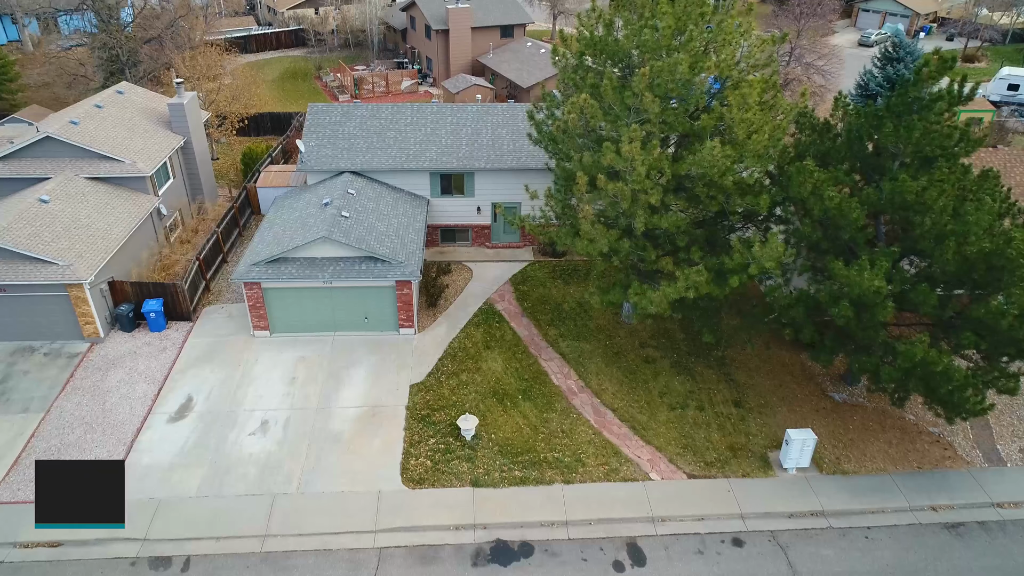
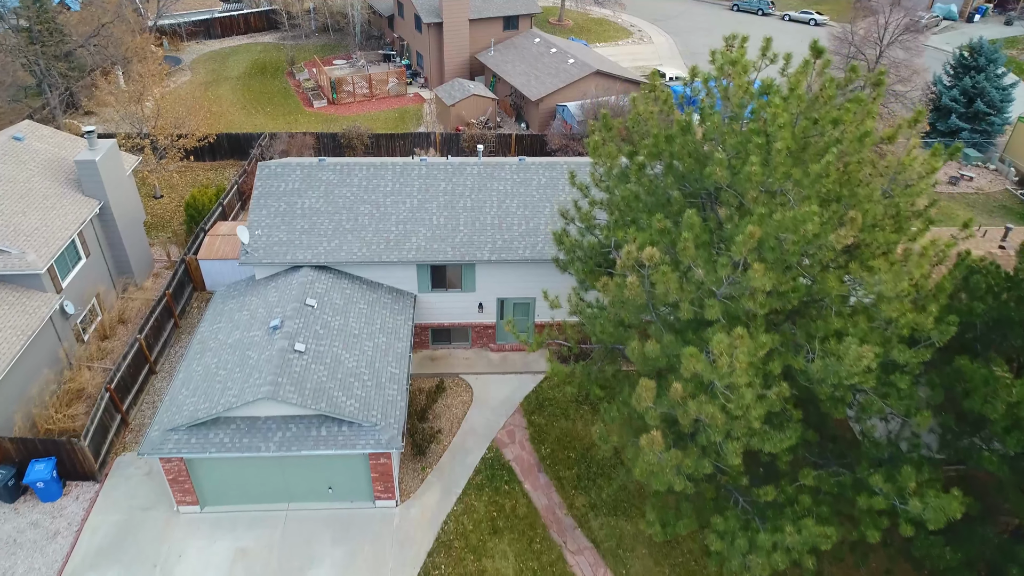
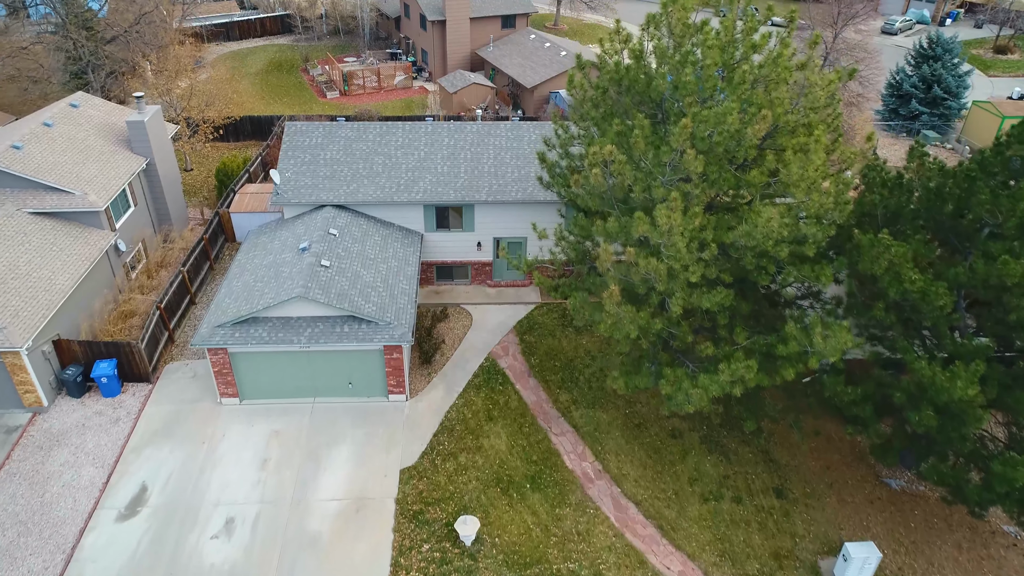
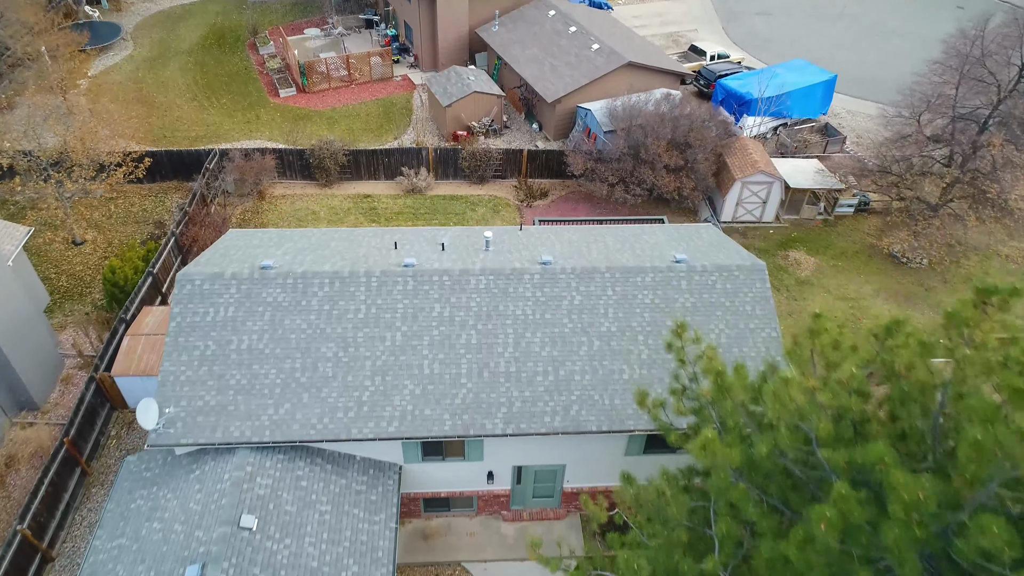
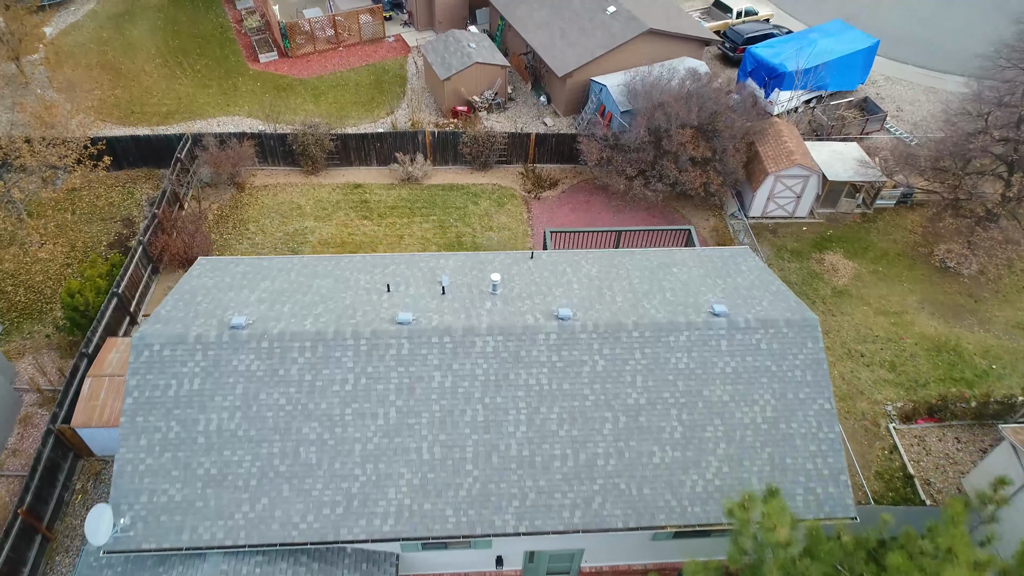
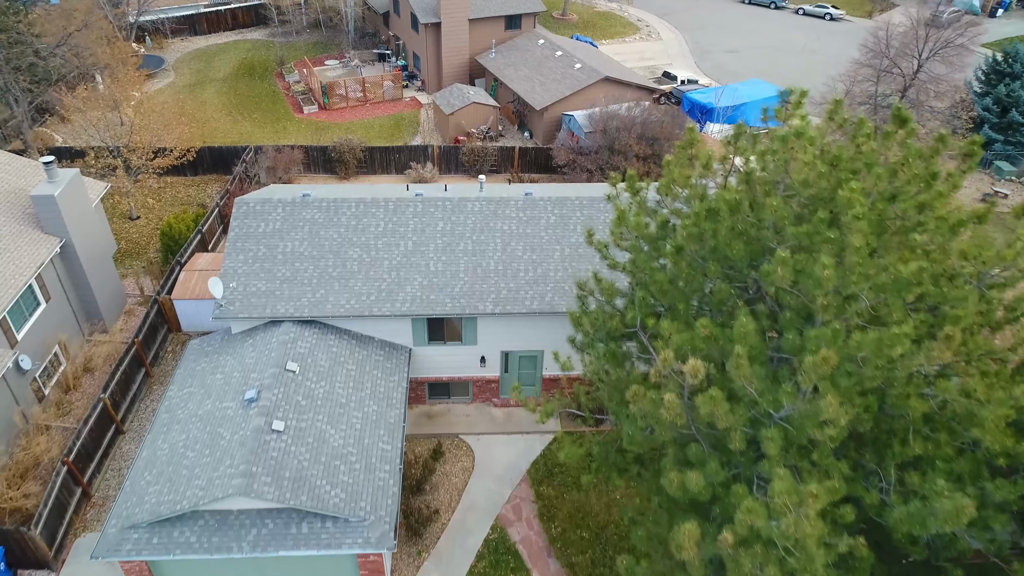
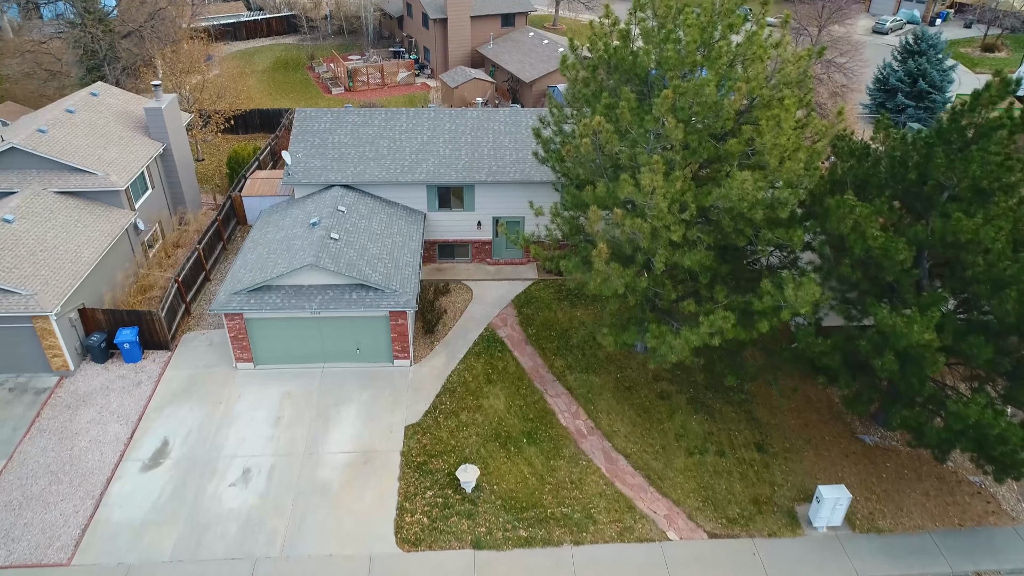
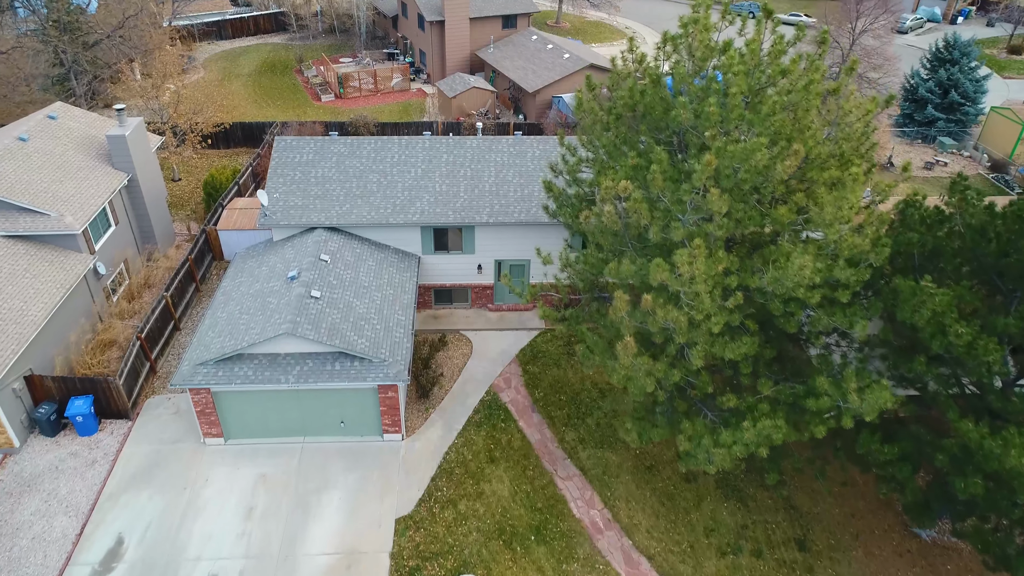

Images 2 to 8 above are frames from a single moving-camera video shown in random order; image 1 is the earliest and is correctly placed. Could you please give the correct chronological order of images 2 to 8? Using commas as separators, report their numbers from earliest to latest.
7, 3, 8, 2, 6, 4, 5
